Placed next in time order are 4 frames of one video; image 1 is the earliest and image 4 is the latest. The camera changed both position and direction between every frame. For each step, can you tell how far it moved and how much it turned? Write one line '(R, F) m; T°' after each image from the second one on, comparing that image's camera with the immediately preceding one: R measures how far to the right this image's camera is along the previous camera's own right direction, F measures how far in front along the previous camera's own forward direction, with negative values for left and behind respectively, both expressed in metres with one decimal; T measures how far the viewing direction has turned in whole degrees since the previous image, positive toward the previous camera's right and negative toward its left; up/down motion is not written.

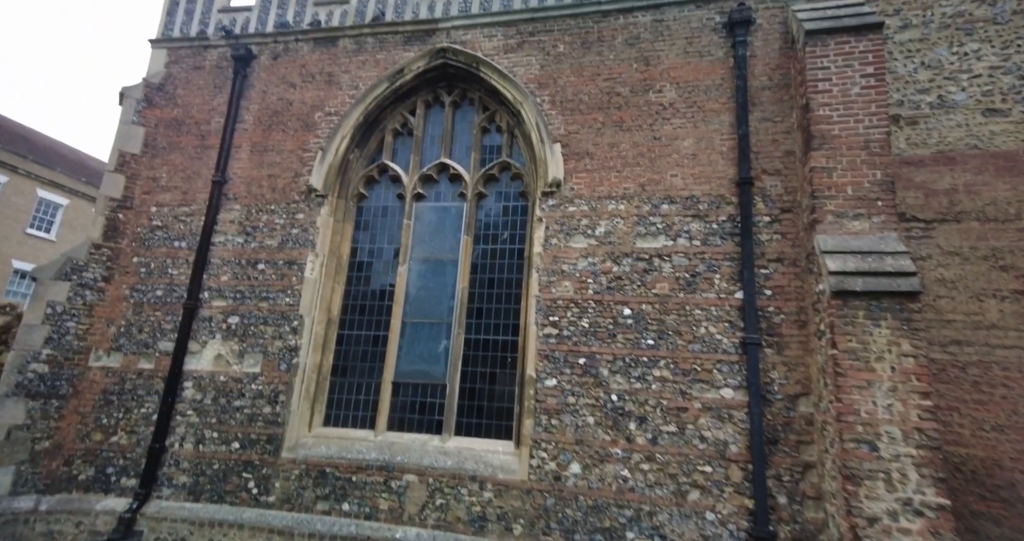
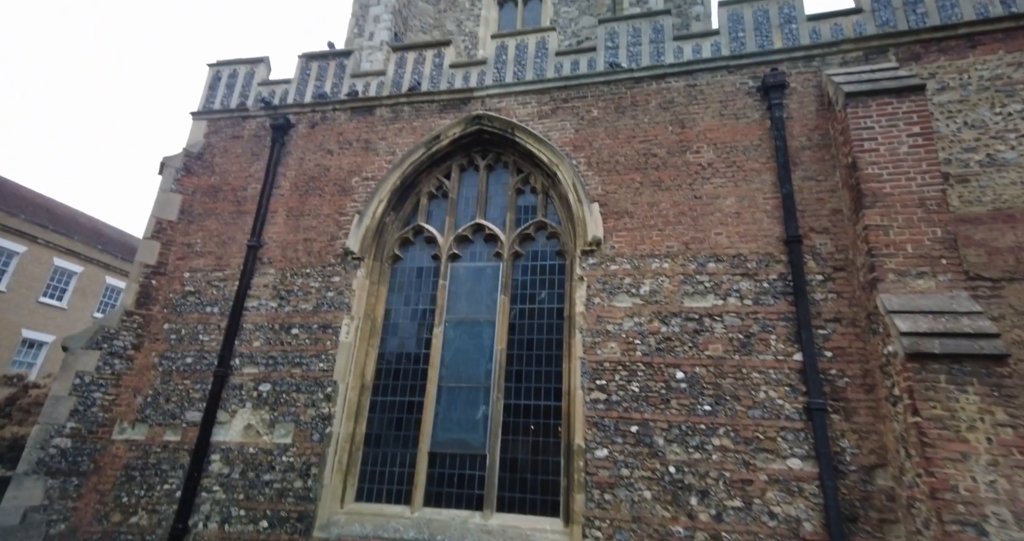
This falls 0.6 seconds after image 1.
(-0.3, +0.2) m; -1°
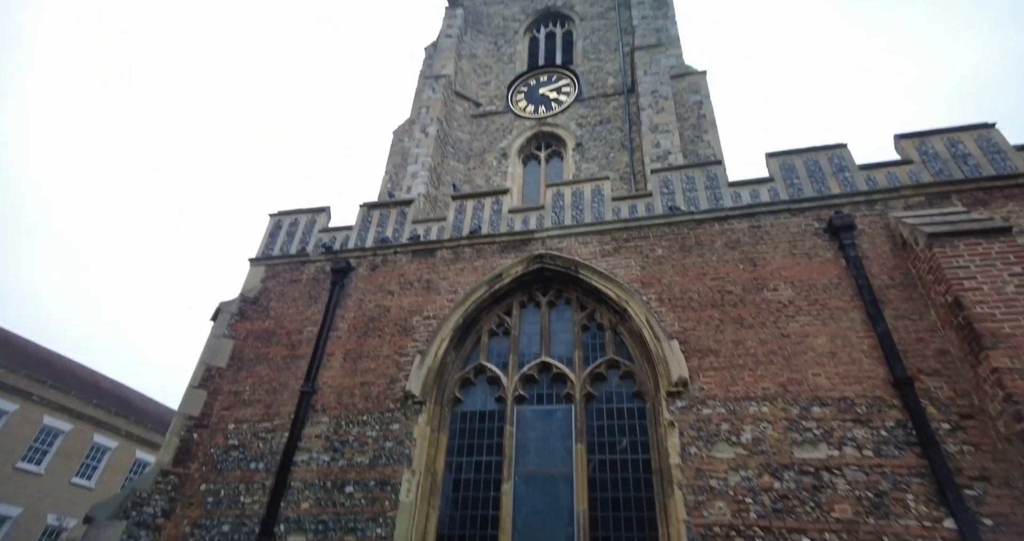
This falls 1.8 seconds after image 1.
(-0.8, +0.4) m; -1°
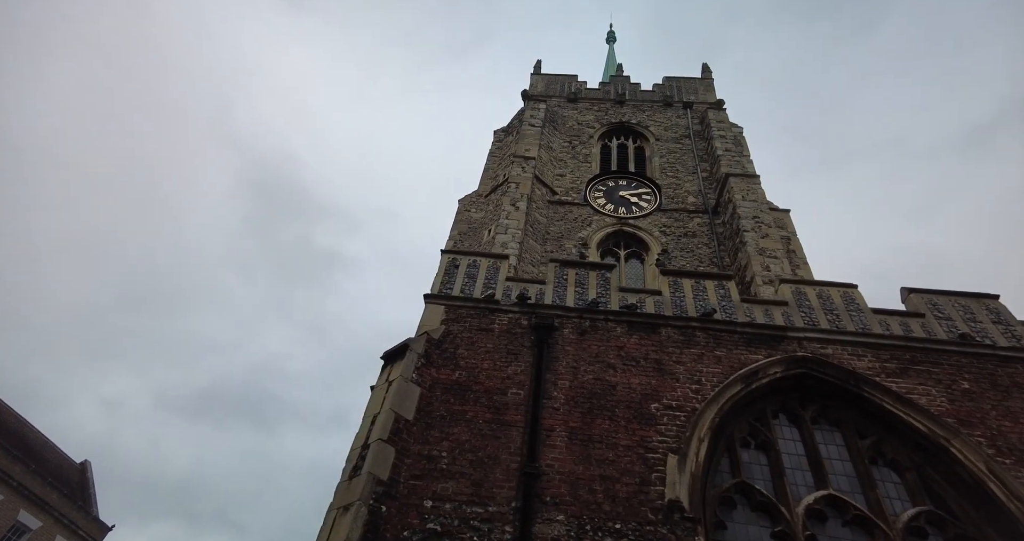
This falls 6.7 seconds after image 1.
(-3.2, +1.5) m; -1°
